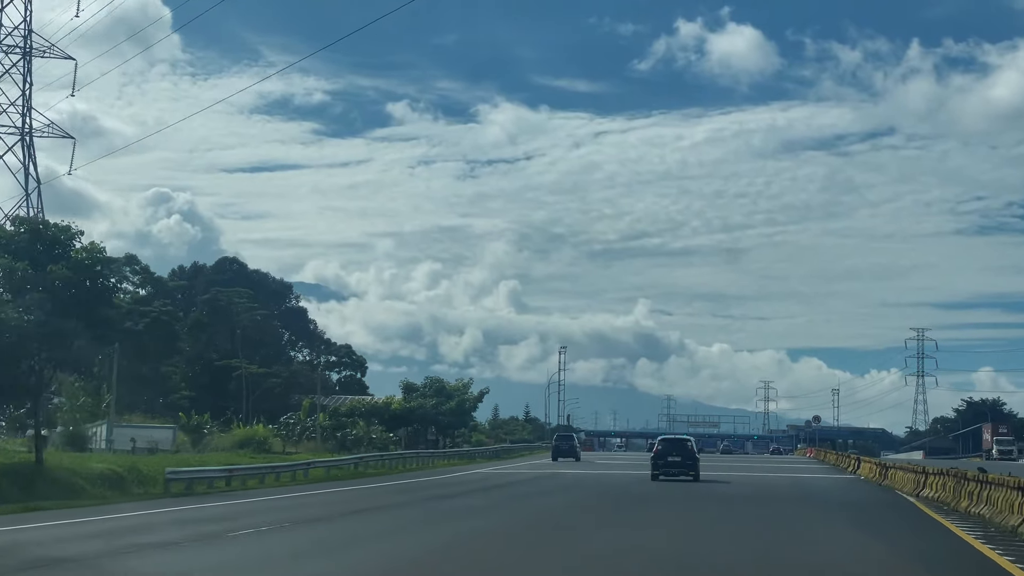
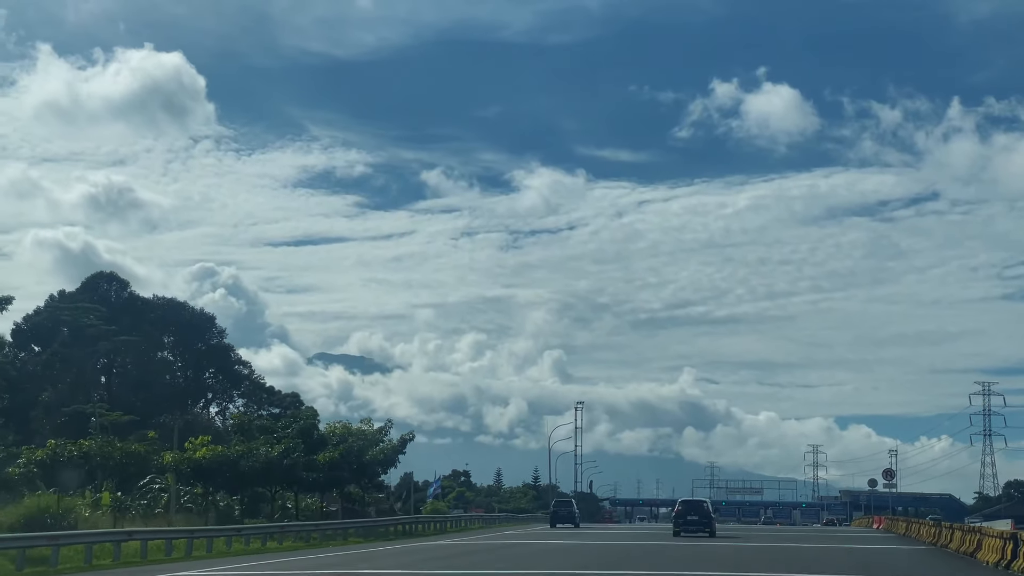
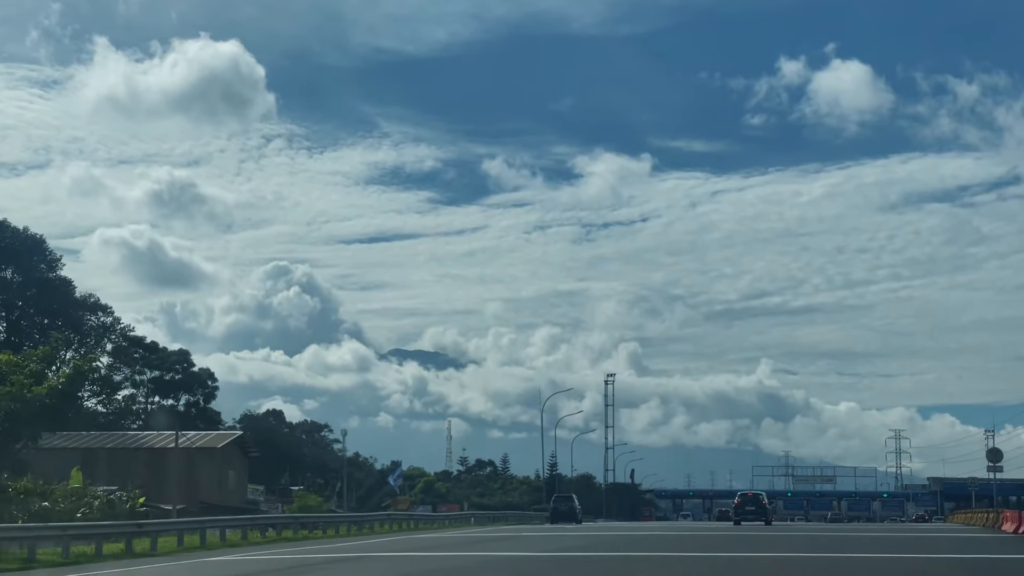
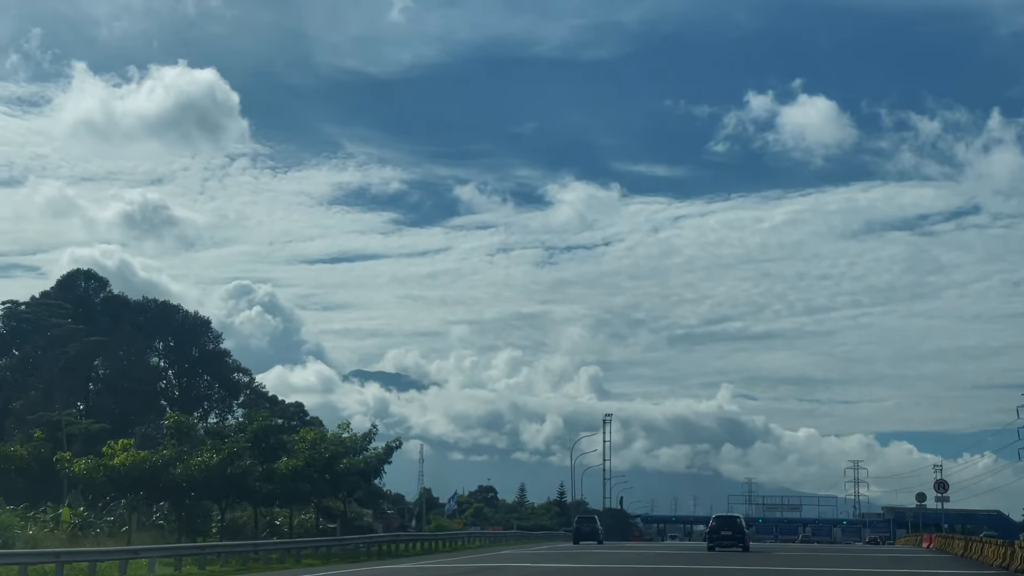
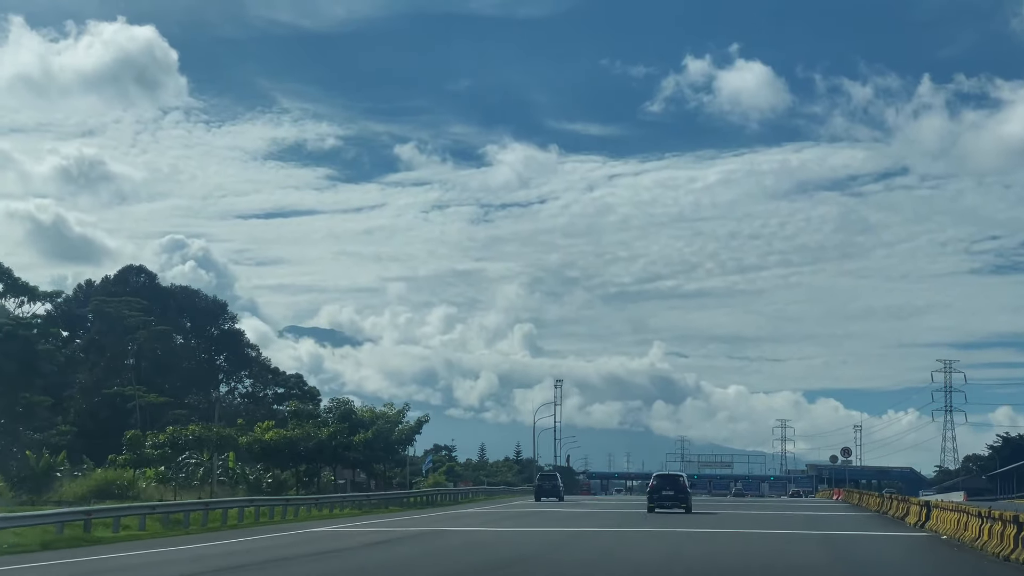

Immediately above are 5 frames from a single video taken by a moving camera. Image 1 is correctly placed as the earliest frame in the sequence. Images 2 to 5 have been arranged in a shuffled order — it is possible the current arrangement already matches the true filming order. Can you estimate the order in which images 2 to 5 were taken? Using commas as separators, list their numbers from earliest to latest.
5, 2, 4, 3
